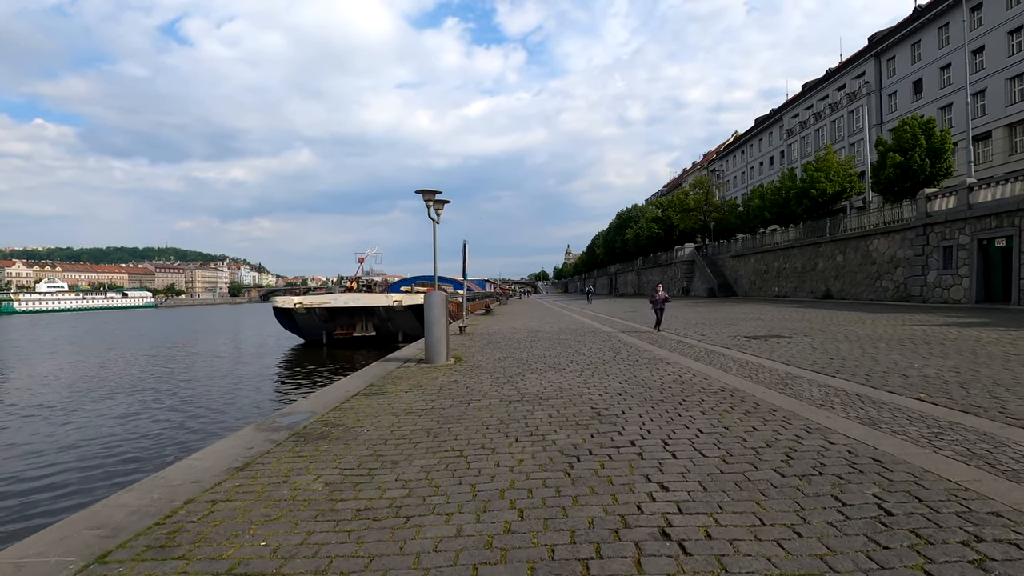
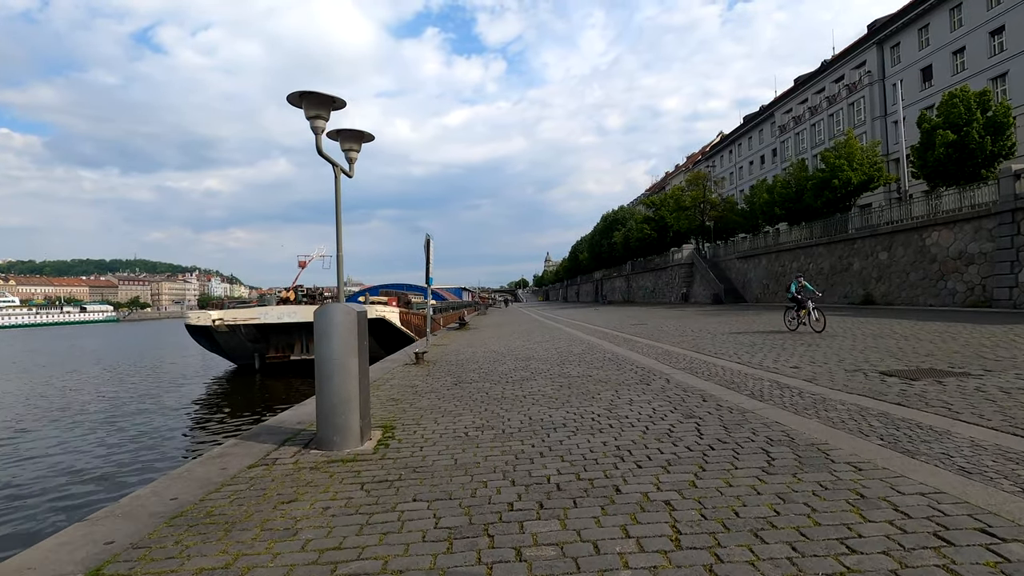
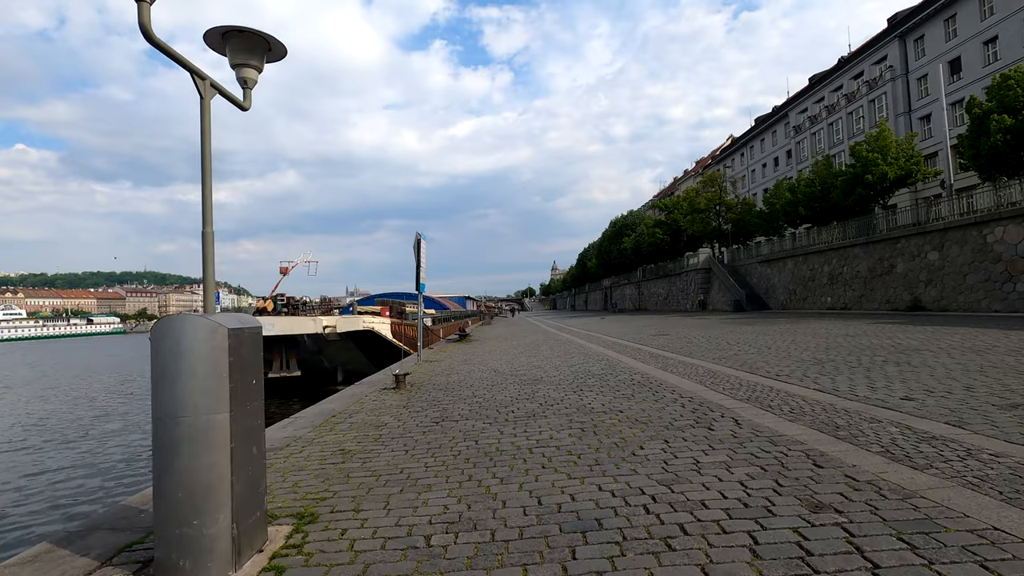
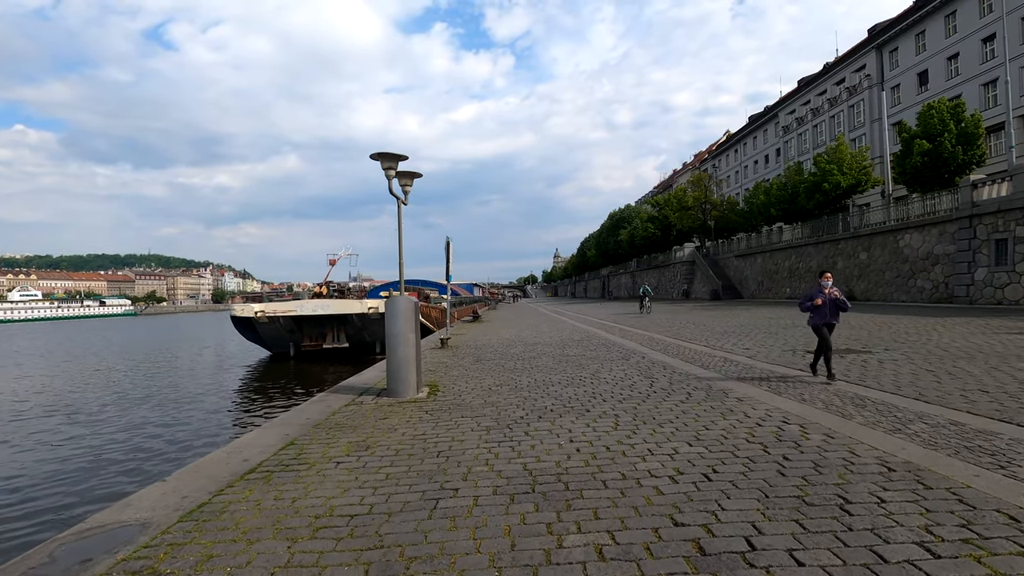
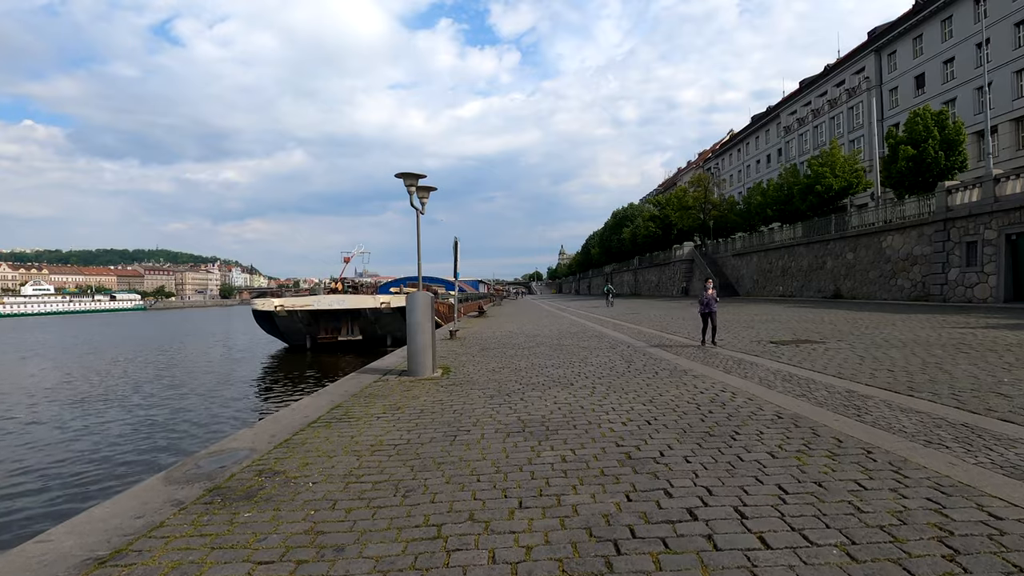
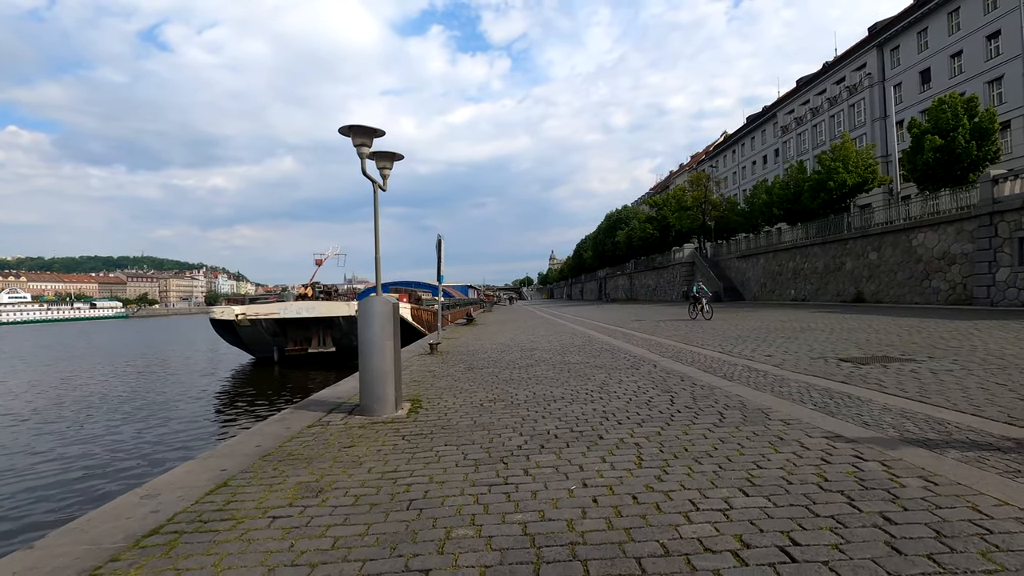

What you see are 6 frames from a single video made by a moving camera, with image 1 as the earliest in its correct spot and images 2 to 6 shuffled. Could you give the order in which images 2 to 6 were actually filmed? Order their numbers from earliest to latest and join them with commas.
5, 4, 6, 2, 3
